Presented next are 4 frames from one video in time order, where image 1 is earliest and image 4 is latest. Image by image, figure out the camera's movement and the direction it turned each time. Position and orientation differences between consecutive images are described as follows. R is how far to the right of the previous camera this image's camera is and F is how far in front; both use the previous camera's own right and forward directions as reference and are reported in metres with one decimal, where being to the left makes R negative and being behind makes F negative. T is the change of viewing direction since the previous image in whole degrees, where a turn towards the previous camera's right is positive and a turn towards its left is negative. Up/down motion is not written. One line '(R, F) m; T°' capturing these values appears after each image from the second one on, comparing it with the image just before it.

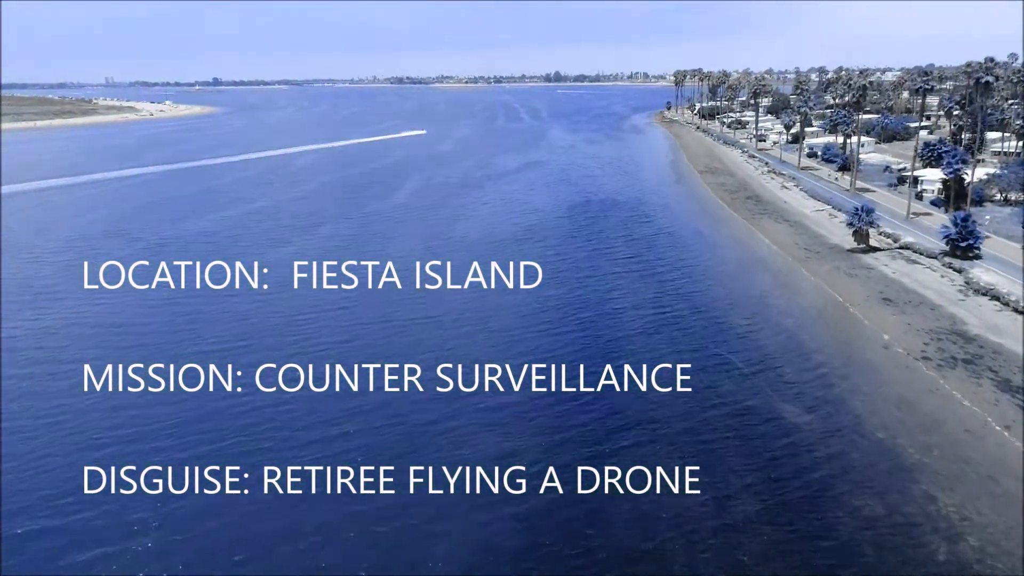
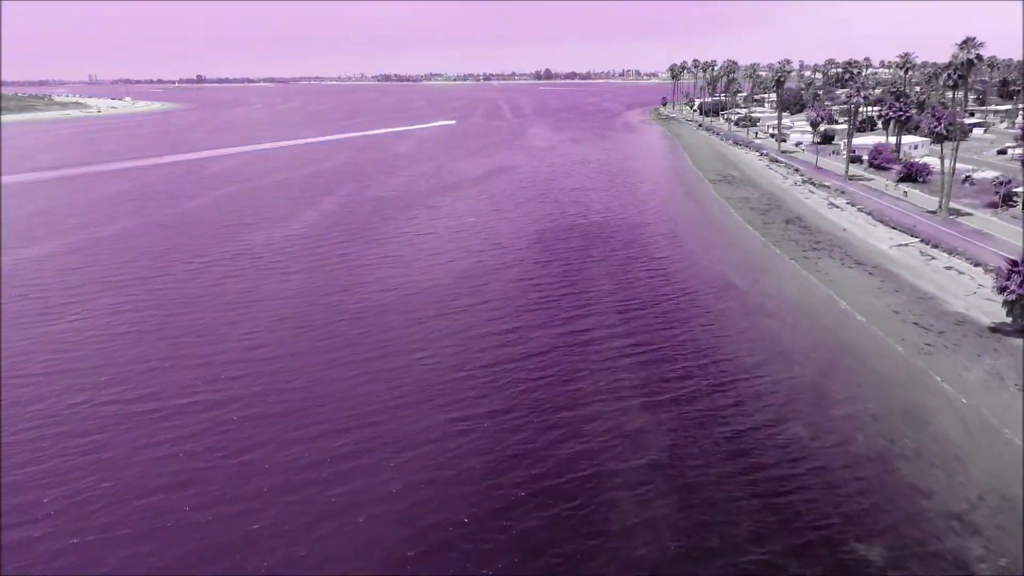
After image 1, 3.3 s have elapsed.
(+2.8, +18.5) m; +1°
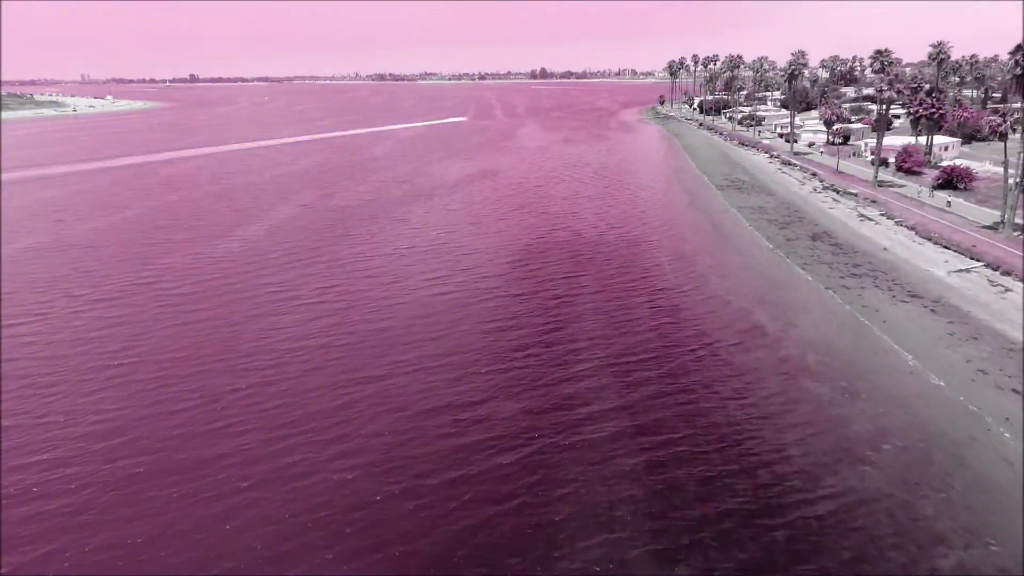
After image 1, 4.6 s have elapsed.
(+1.1, +7.4) m; 0°
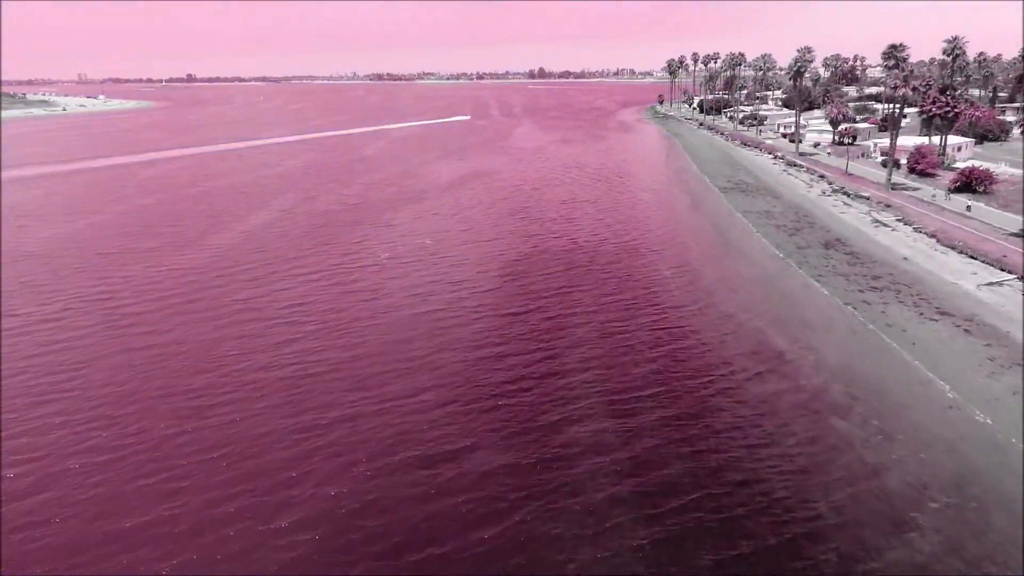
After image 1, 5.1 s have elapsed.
(+0.4, +2.8) m; 0°
